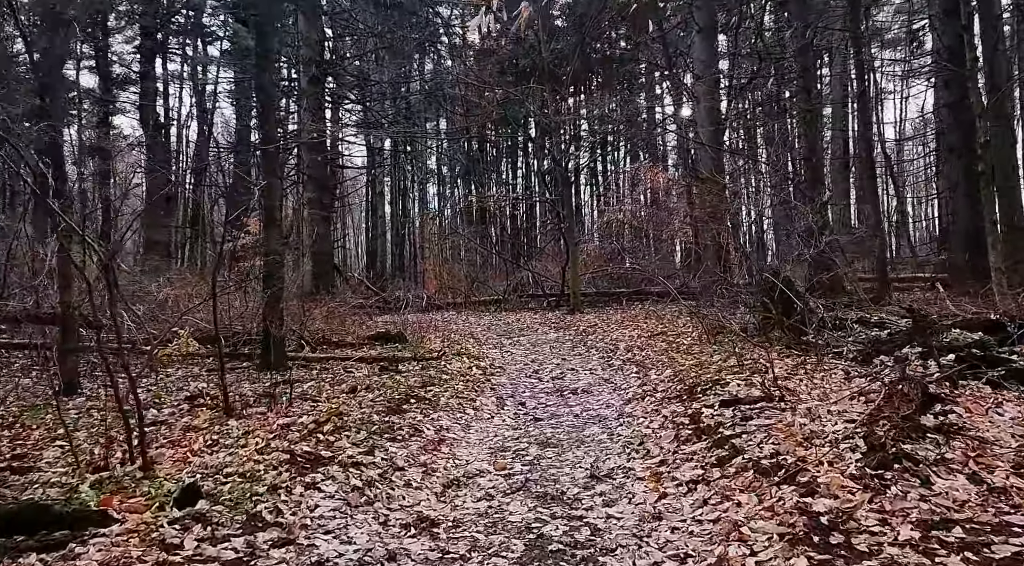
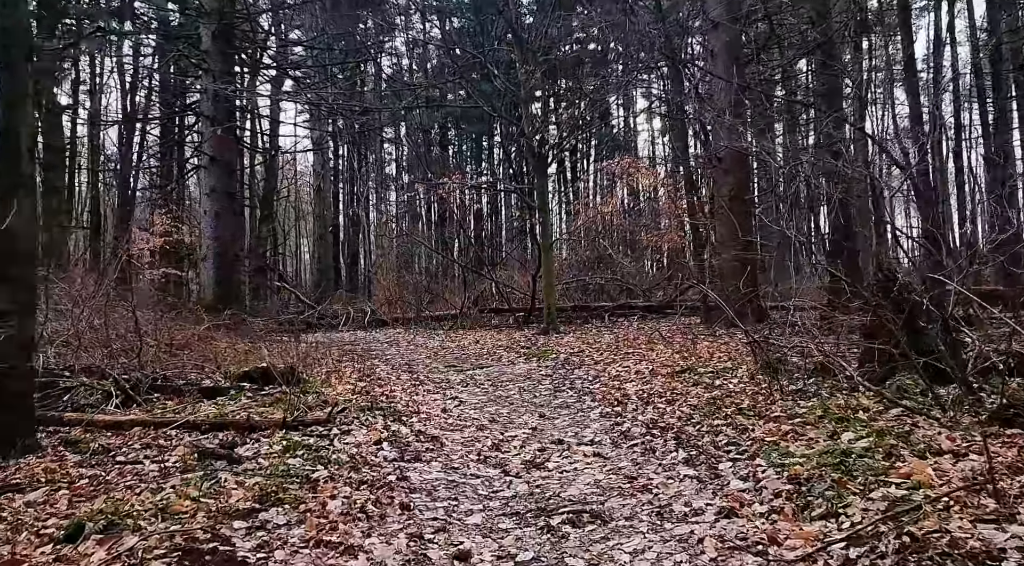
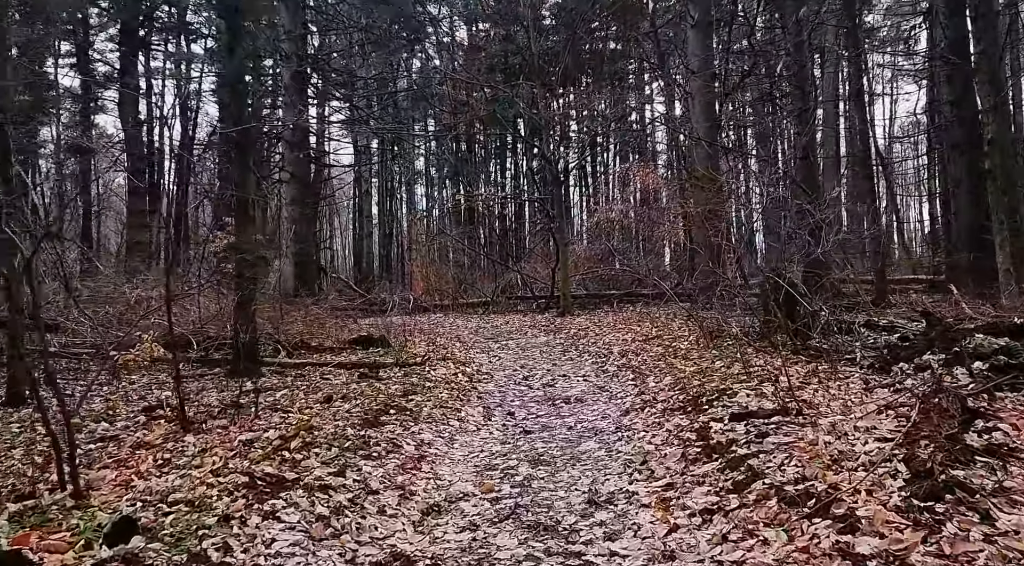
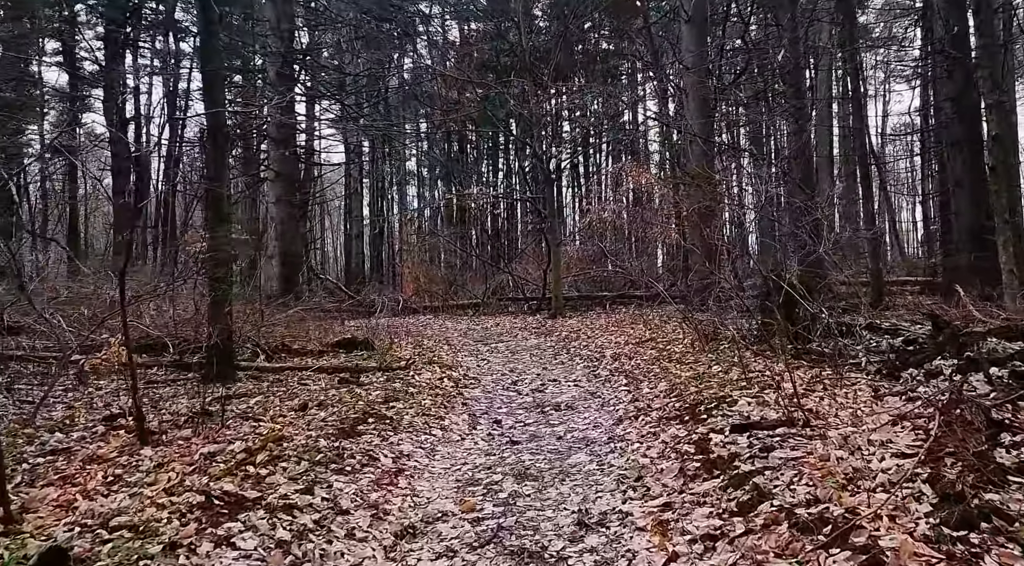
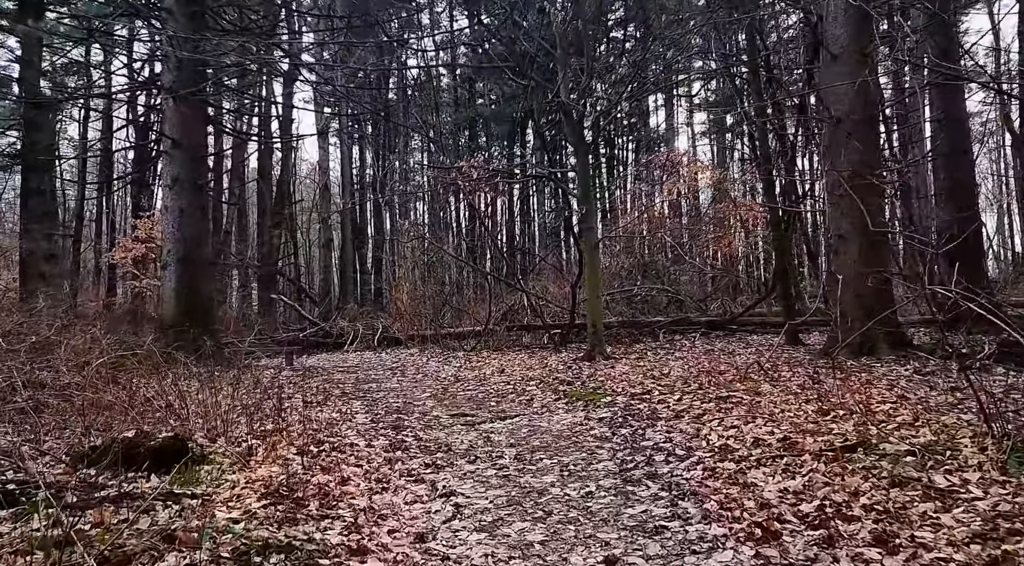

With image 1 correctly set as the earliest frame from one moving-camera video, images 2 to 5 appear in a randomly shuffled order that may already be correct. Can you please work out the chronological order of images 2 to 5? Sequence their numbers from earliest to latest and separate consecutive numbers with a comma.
3, 4, 2, 5
